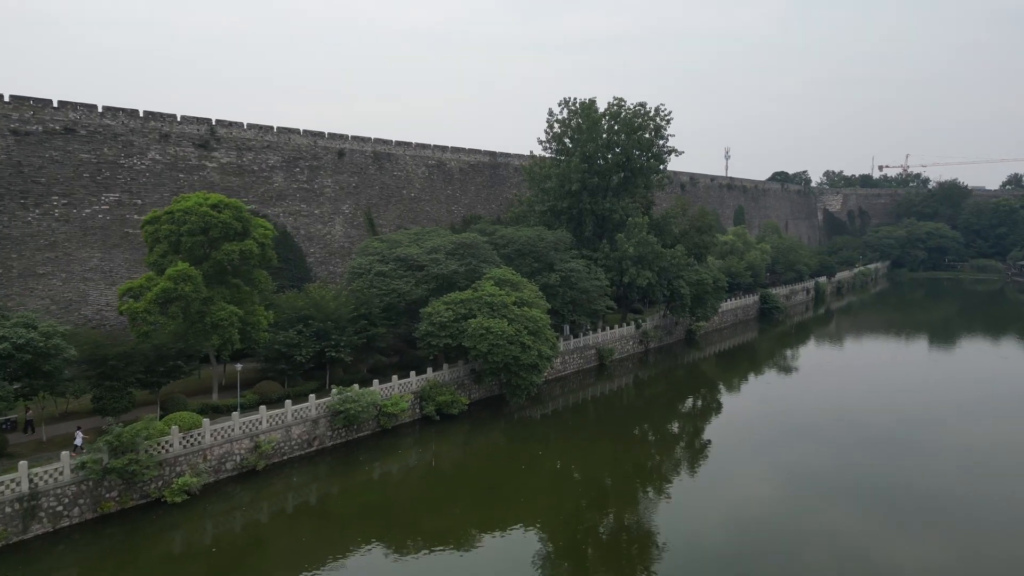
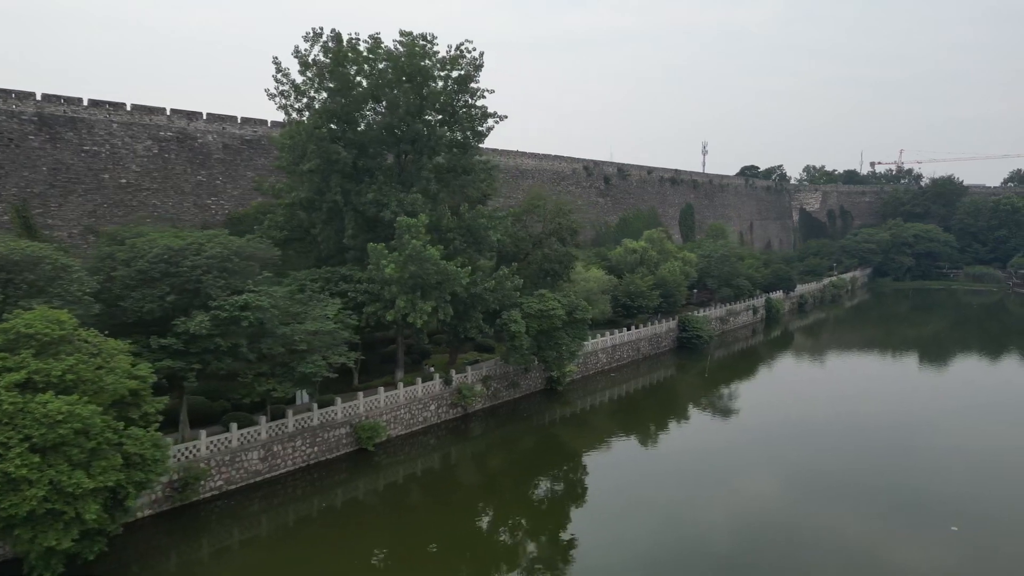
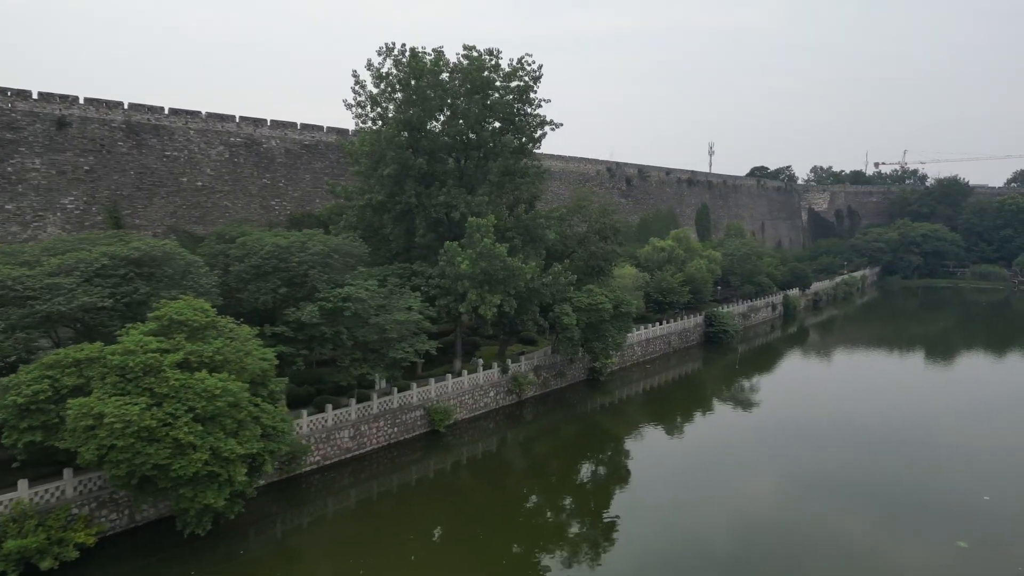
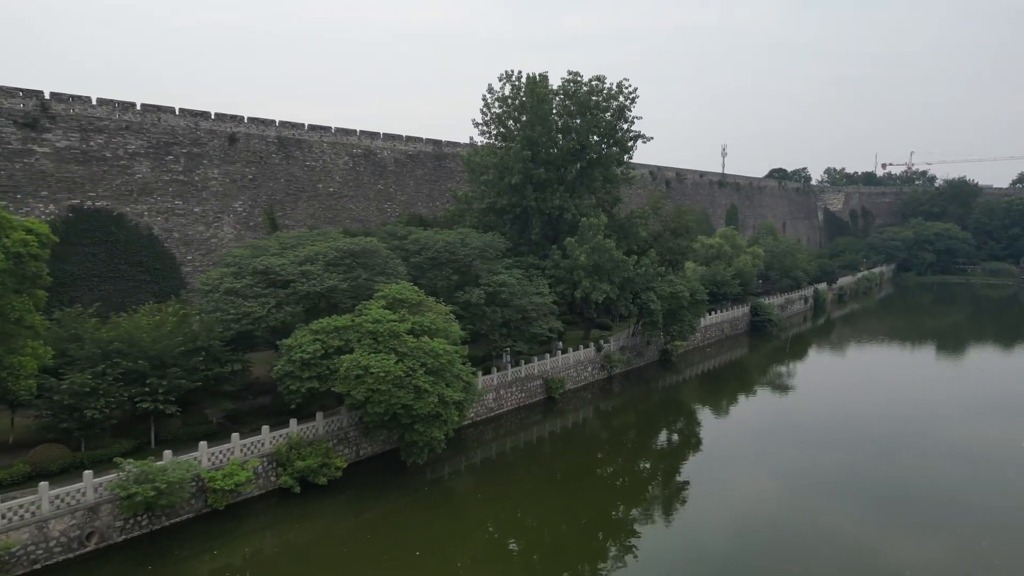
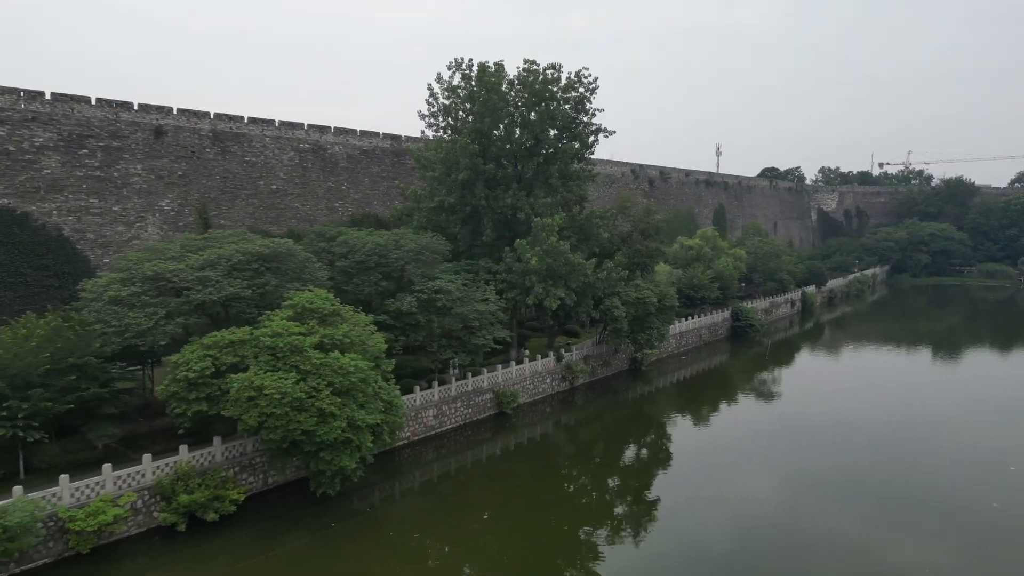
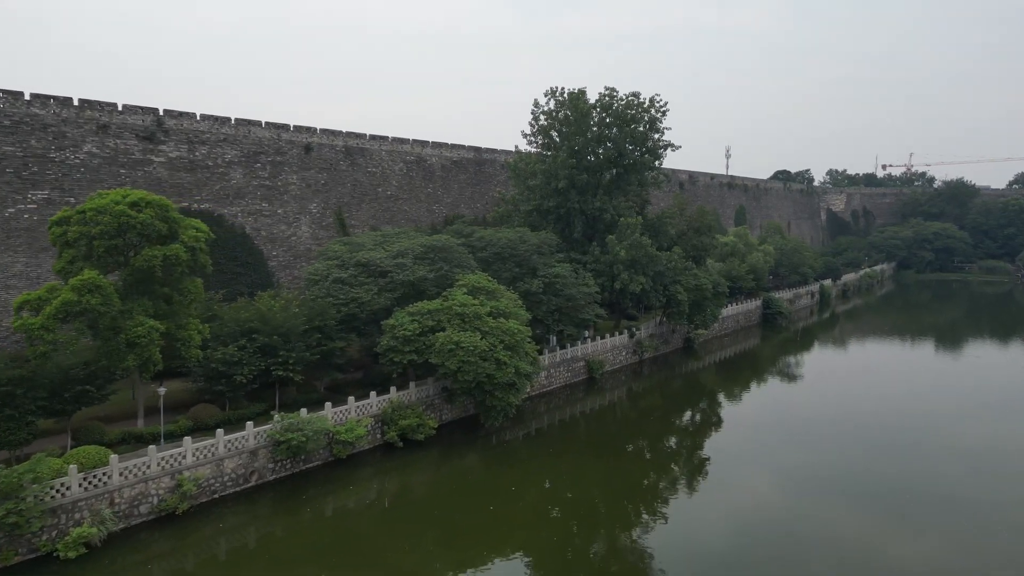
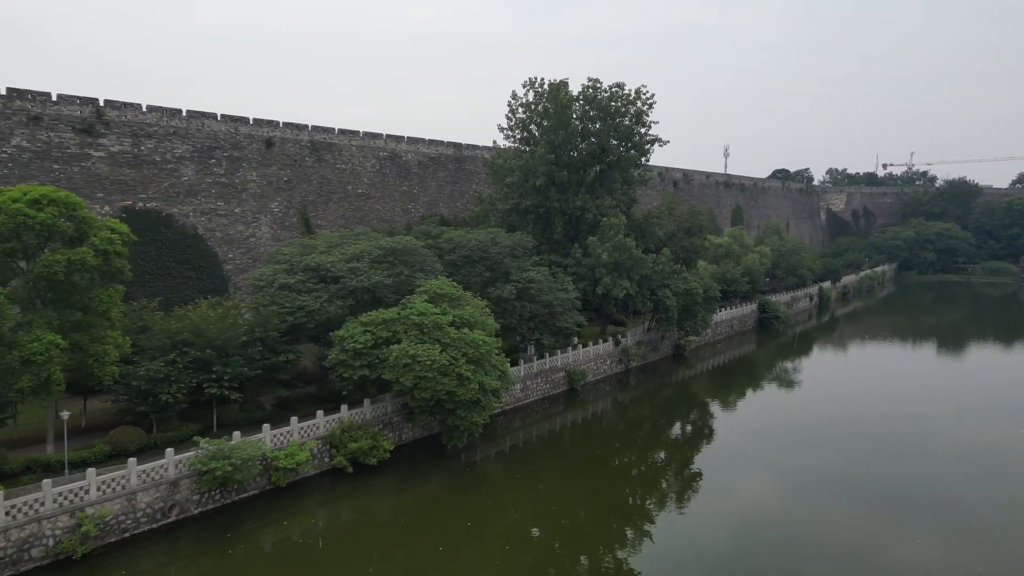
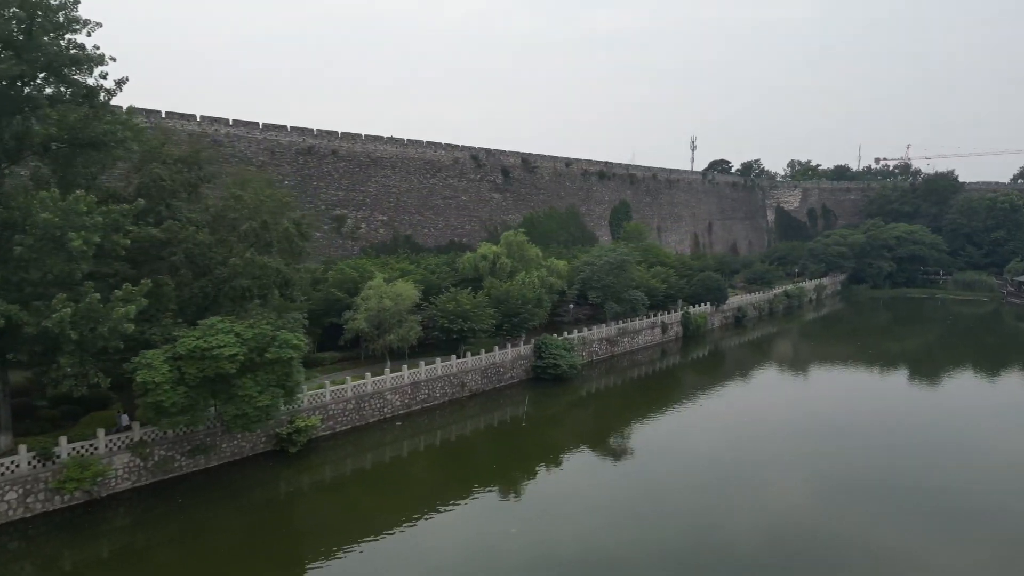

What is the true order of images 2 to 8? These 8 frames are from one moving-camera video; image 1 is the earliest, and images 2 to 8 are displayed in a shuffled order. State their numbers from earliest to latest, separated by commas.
6, 7, 4, 5, 3, 2, 8
